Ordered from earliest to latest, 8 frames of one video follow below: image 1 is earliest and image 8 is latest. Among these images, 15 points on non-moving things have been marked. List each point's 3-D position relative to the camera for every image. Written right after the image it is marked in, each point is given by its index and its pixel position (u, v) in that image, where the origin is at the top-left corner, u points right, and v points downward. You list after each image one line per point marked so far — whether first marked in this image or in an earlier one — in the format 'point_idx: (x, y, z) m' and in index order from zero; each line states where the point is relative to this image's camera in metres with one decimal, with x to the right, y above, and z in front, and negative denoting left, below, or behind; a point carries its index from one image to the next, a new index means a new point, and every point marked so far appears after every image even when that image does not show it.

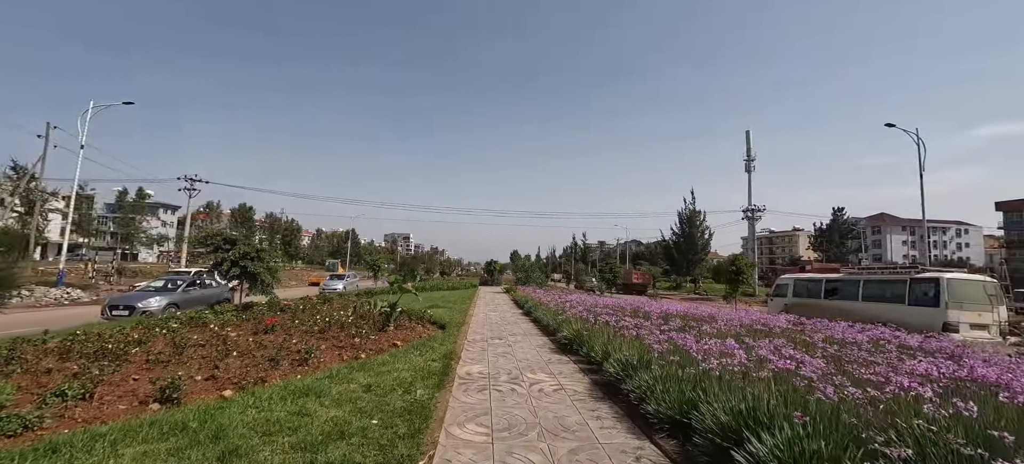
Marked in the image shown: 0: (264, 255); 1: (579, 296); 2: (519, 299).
0: (-7.5, -0.7, +12.1) m
1: (+2.8, -2.5, +16.1) m
2: (+0.3, -3.1, +18.4) m
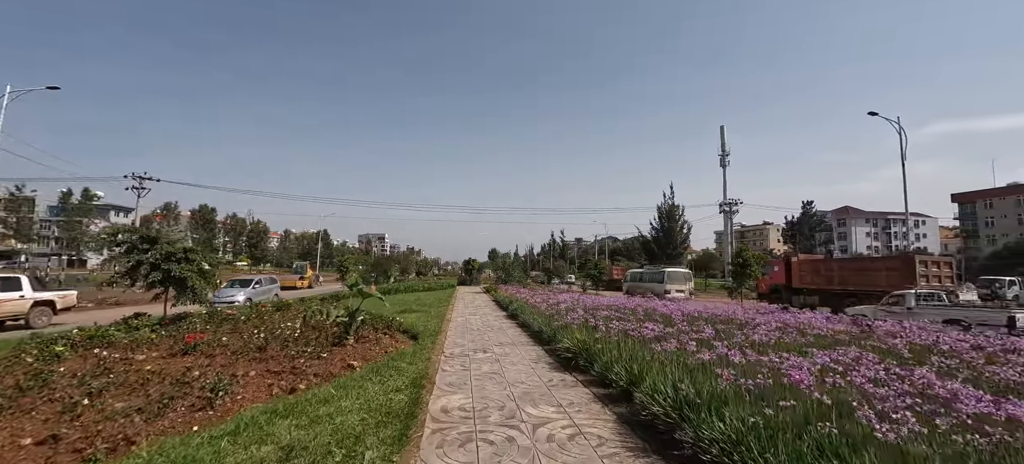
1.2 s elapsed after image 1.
0: (-7.9, -0.6, +10.0) m
1: (+2.1, -2.3, +14.6) m
2: (-0.4, -2.8, +16.7) m
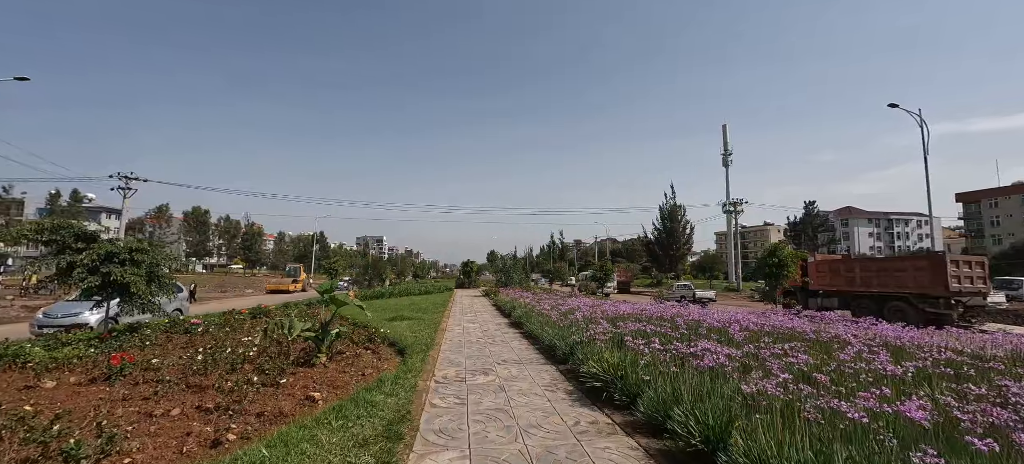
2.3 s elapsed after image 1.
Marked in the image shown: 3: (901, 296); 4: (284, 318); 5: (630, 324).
0: (-7.8, -0.6, +8.5) m
1: (+2.2, -2.2, +13.1) m
2: (-0.4, -2.8, +15.2) m
3: (+19.2, -3.2, +20.0) m
4: (-5.4, -2.0, +9.6) m
5: (+1.8, -1.4, +6.3) m
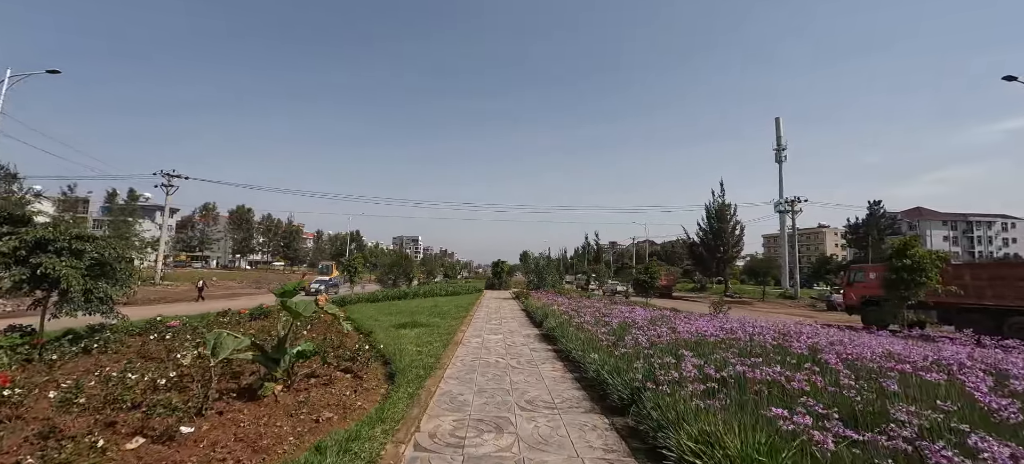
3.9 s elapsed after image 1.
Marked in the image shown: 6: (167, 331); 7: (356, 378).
0: (-7.3, -0.3, +6.9) m
1: (+3.0, -2.0, +10.6) m
2: (+0.7, -2.6, +13.0) m
3: (+20.6, -3.2, +16.1) m
4: (-4.8, -1.8, +7.8) m
5: (+2.1, -1.2, +3.9) m
6: (-7.1, -2.1, +8.4) m
7: (-2.2, -2.1, +5.8) m
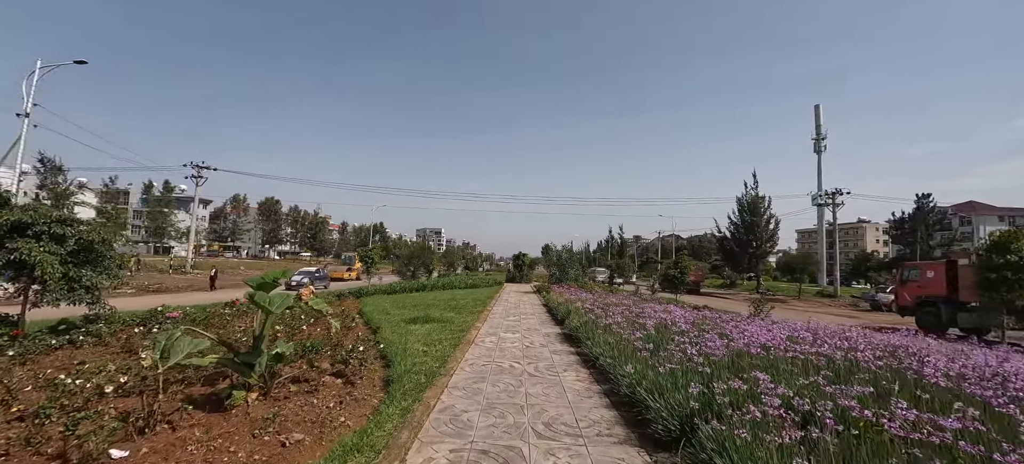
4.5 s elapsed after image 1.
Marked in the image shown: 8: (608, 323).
0: (-7.0, 0.0, +6.4) m
1: (+3.5, -1.7, +9.6) m
2: (+1.2, -2.3, +12.0) m
3: (+21.3, -3.0, +14.1) m
4: (-4.5, -1.5, +7.1) m
5: (+2.2, -1.1, +2.9) m
6: (-6.7, -1.8, +7.9) m
7: (-2.0, -1.9, +5.0) m
8: (+1.8, -1.7, +7.6) m
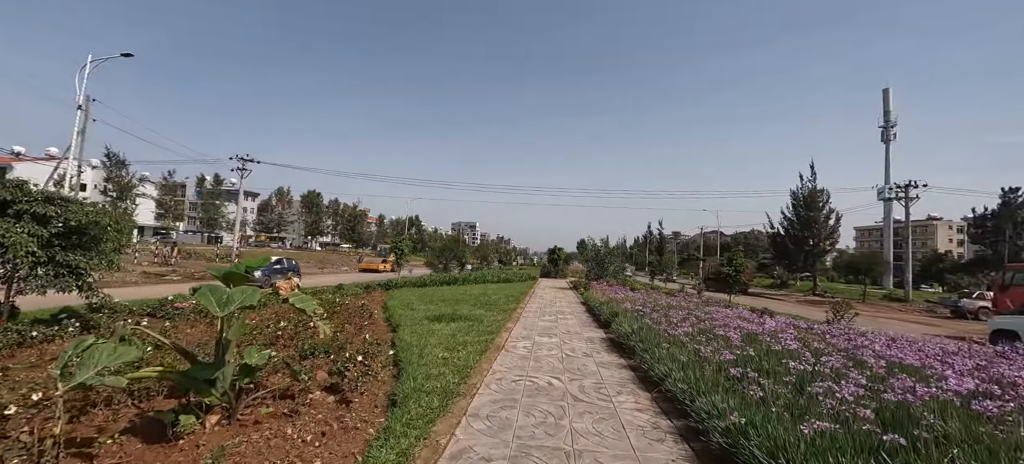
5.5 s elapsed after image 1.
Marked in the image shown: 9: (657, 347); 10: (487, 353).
0: (-6.5, +0.3, +5.7) m
1: (+4.2, -1.5, +8.0) m
2: (+2.2, -2.0, +10.7) m
3: (+22.4, -2.9, +11.0) m
4: (-4.0, -1.2, +6.2) m
5: (+2.4, -0.9, +1.4) m
6: (-6.1, -1.5, +7.2) m
7: (-1.7, -1.7, +3.9) m
8: (+2.4, -1.5, +6.2) m
9: (+1.9, -1.5, +5.4) m
10: (-0.4, -1.8, +6.1) m
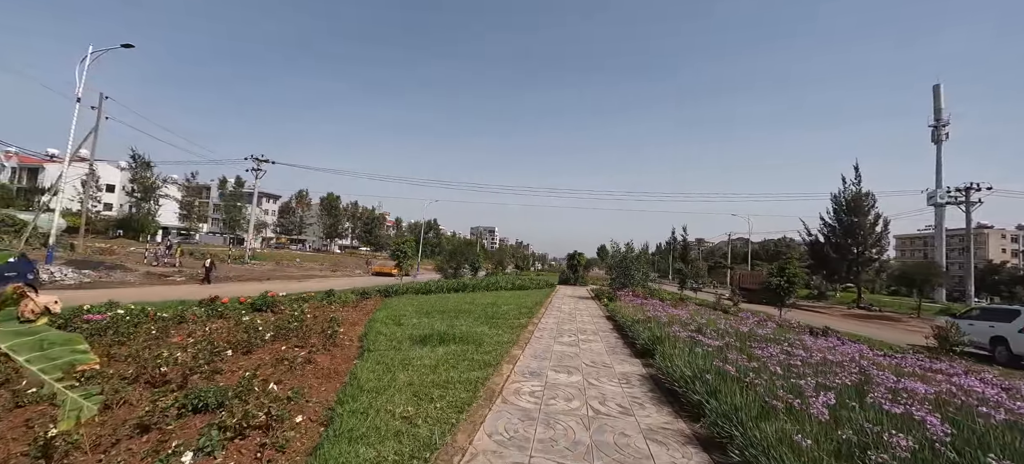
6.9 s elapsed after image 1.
0: (-6.5, +0.4, +4.0) m
1: (+4.3, -1.5, +5.7) m
2: (+2.4, -2.0, +8.4) m
3: (+22.6, -3.1, +7.8) m
4: (-3.9, -1.1, +4.3) m
5: (+2.2, -0.8, -0.8) m
6: (-6.1, -1.3, +5.4) m
7: (-1.8, -1.5, +1.9) m
8: (+2.4, -1.4, +4.0) m
9: (+1.9, -1.5, +3.2) m
10: (-0.4, -1.7, +4.0) m
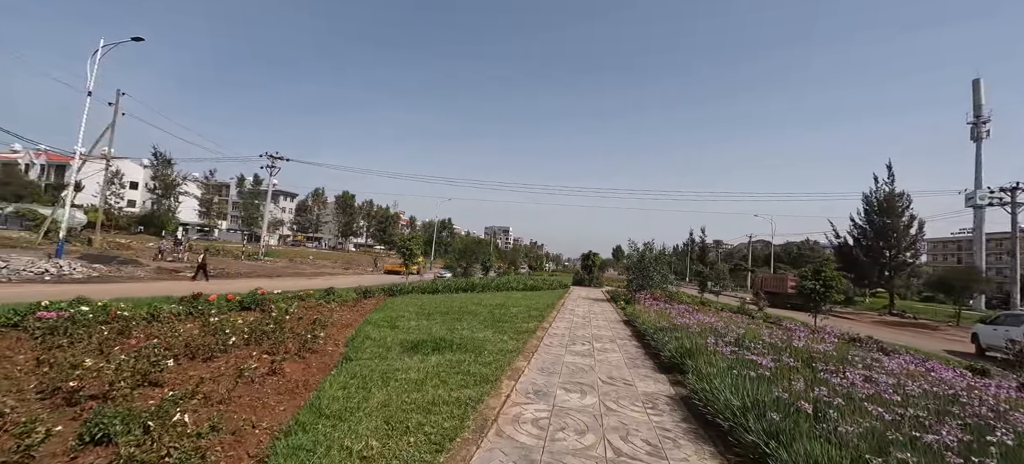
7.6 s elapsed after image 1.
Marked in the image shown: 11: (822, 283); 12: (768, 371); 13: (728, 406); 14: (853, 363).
0: (-6.5, +0.6, +3.3) m
1: (+4.3, -1.4, +4.6) m
2: (+2.5, -1.9, +7.4) m
3: (+22.6, -3.2, +6.1) m
4: (-4.0, -1.0, +3.5) m
5: (+2.0, -0.7, -1.8) m
6: (-6.0, -1.2, +4.7) m
7: (-1.9, -1.4, +1.0) m
8: (+2.3, -1.3, +3.0) m
9: (+1.8, -1.4, +2.2) m
10: (-0.4, -1.6, +3.1) m
11: (+15.9, -2.6, +22.1) m
12: (+2.5, -1.4, +4.0) m
13: (+1.9, -1.5, +3.6) m
14: (+3.4, -1.4, +4.1) m
